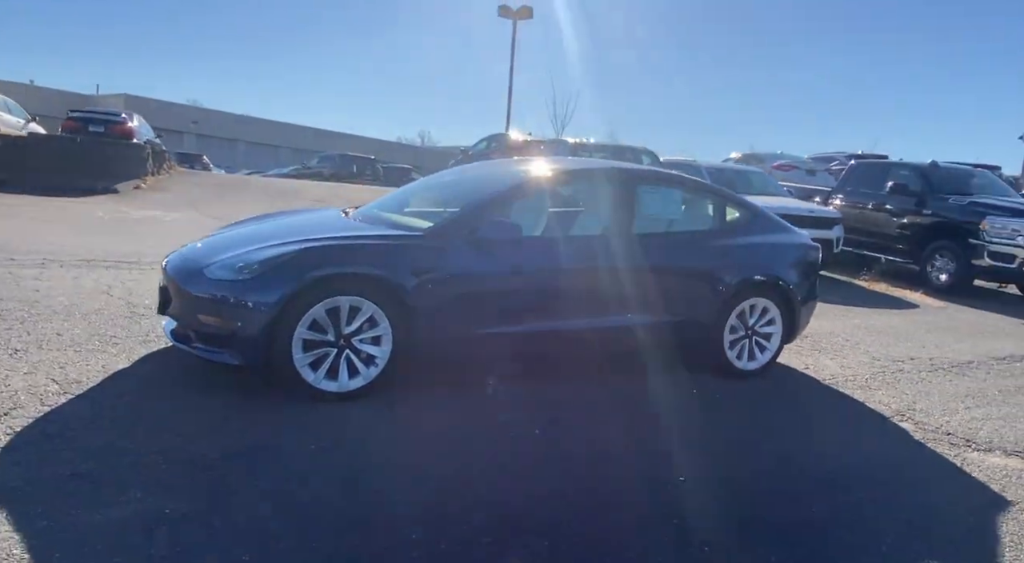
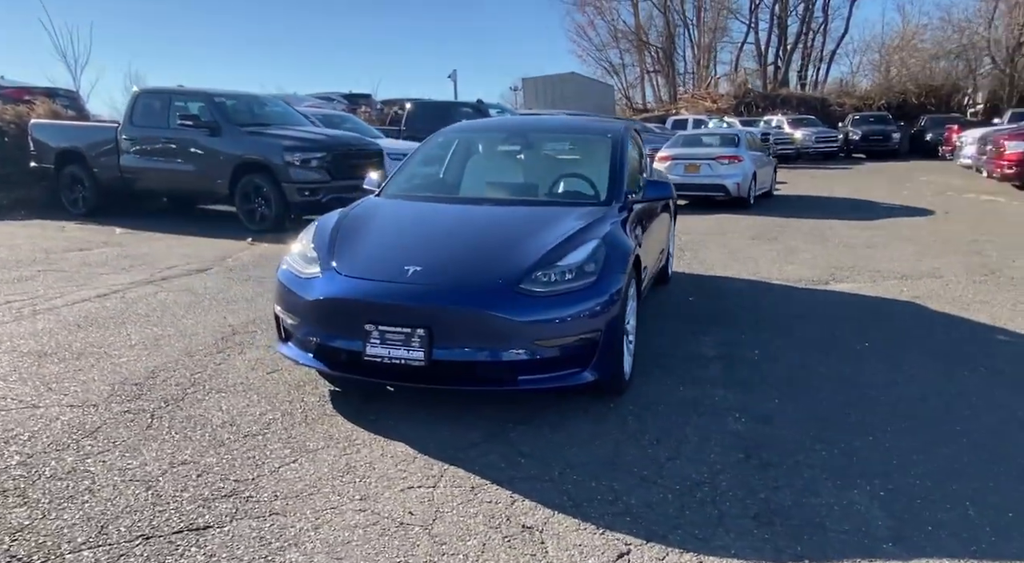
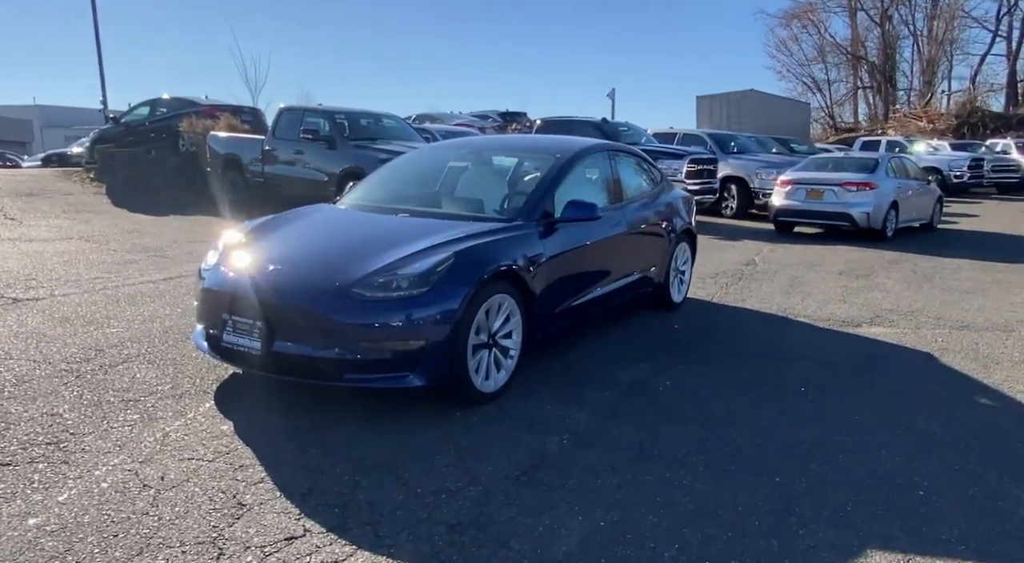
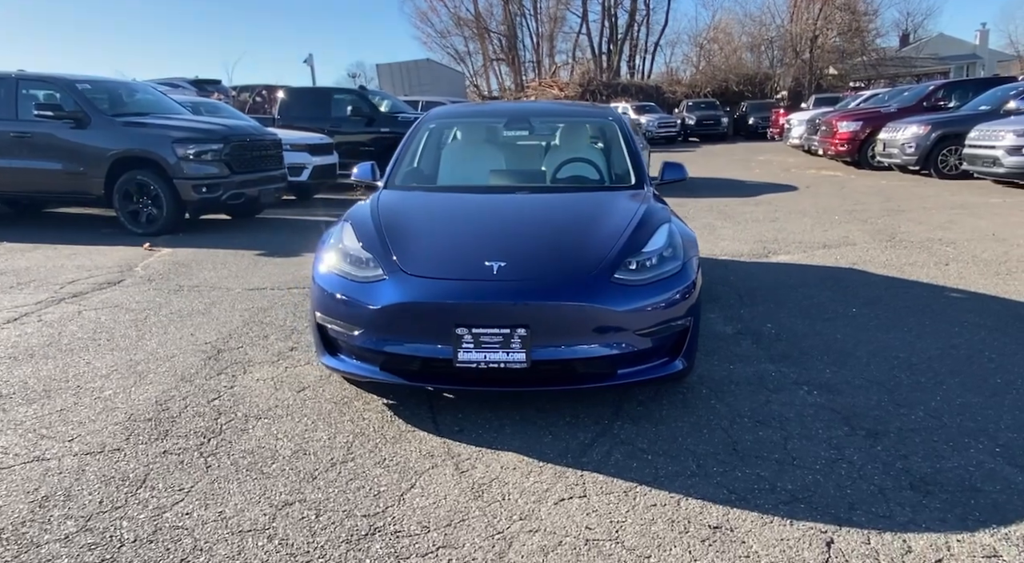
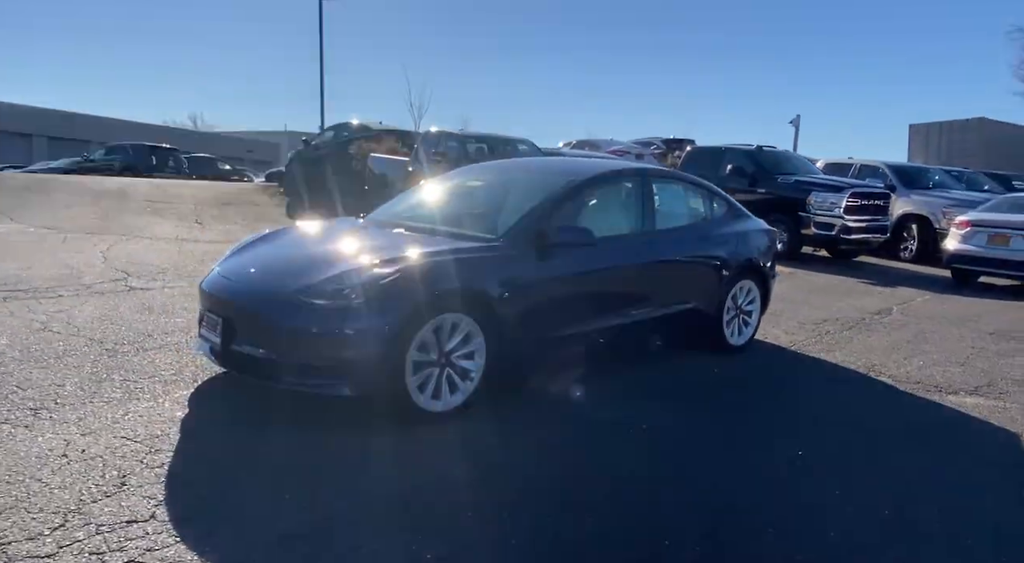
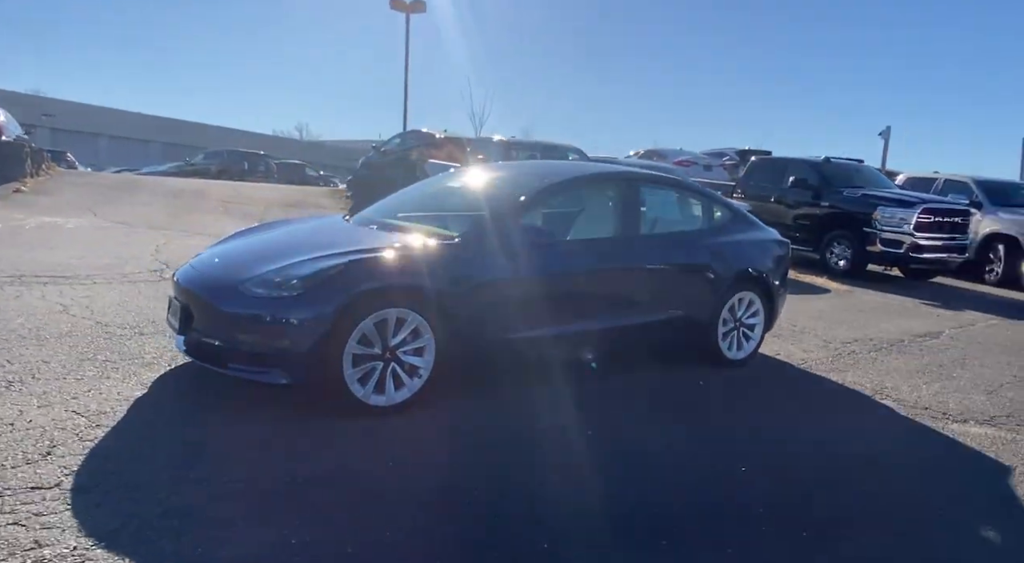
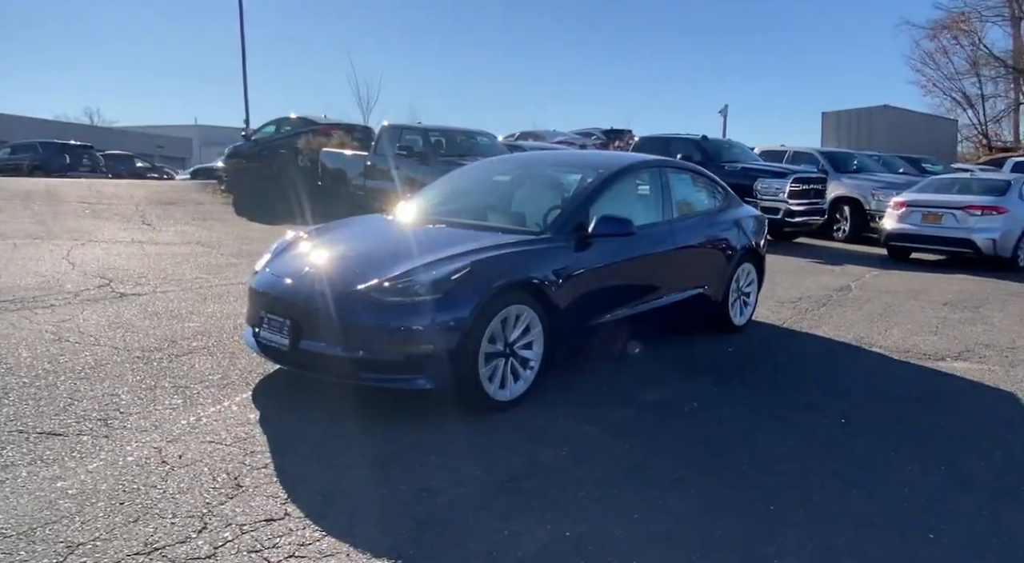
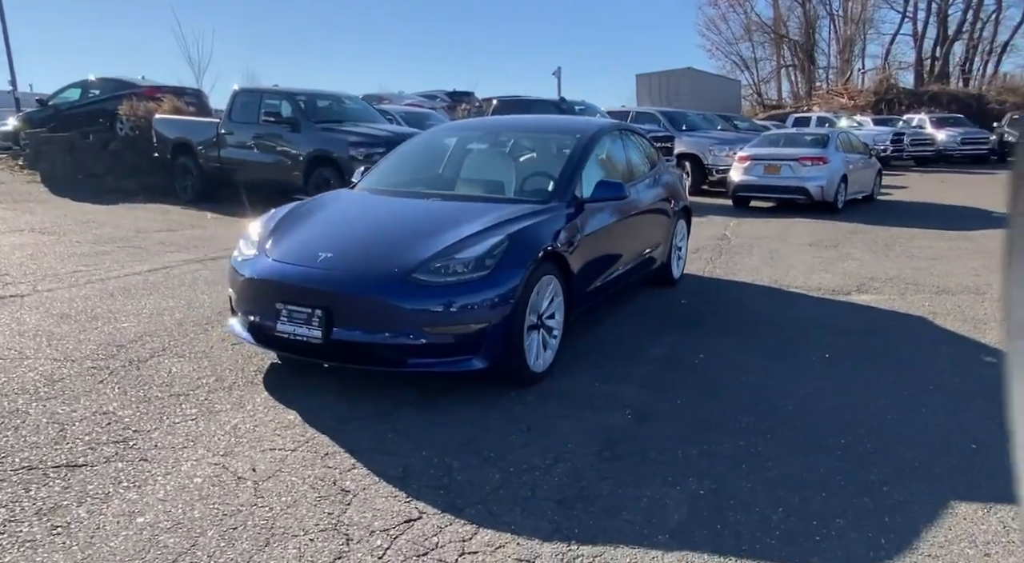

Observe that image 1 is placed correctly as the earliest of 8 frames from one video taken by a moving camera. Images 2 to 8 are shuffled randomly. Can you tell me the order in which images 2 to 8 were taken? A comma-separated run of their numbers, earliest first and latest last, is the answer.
6, 5, 7, 3, 8, 2, 4
